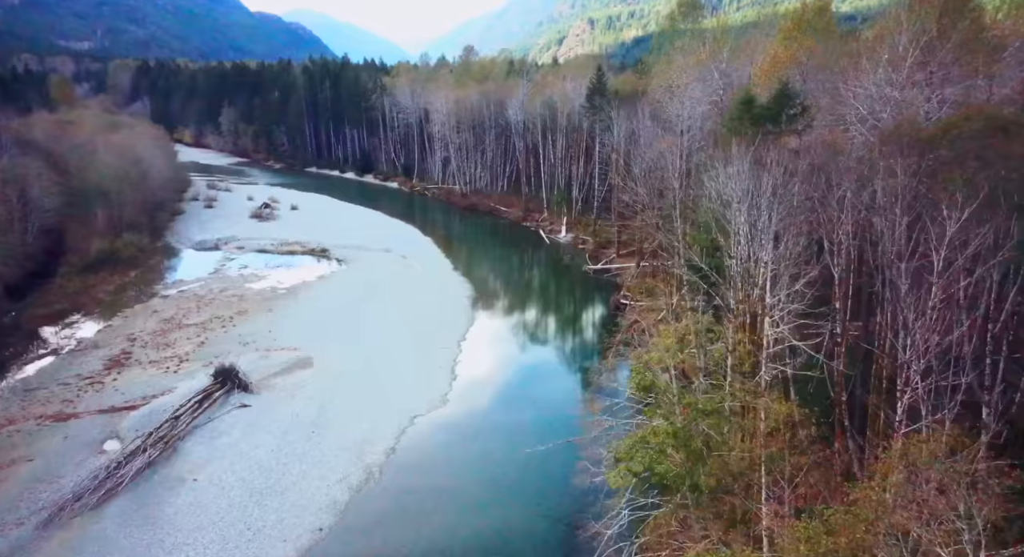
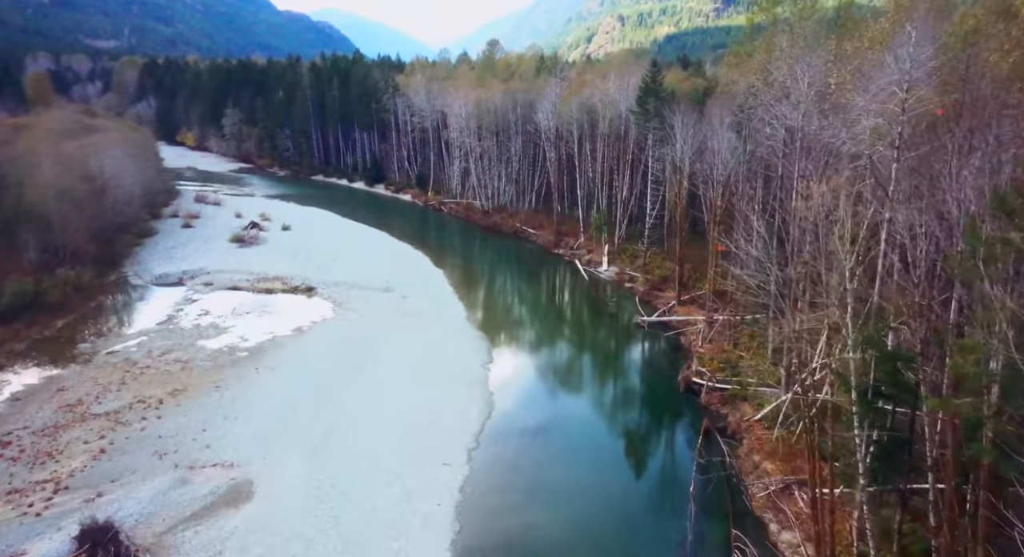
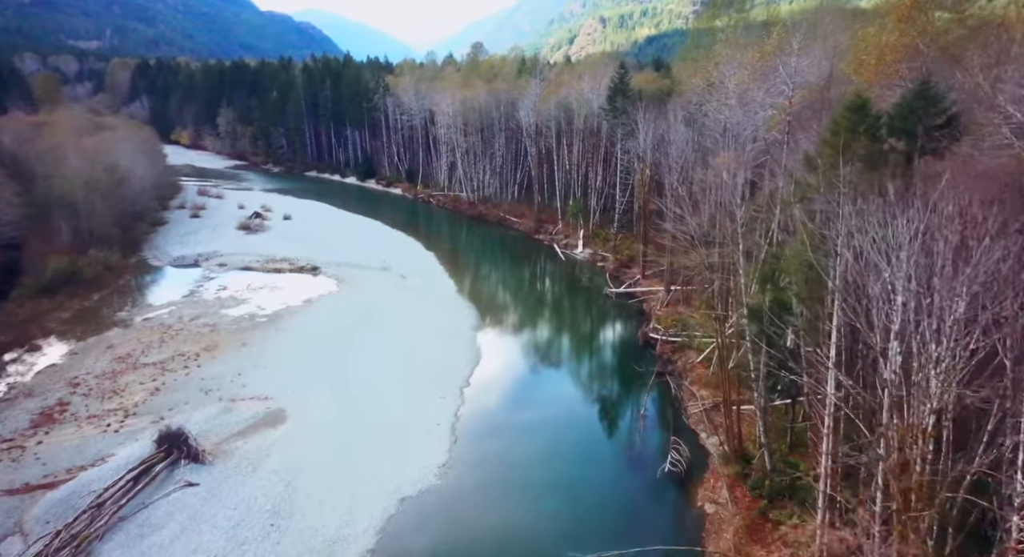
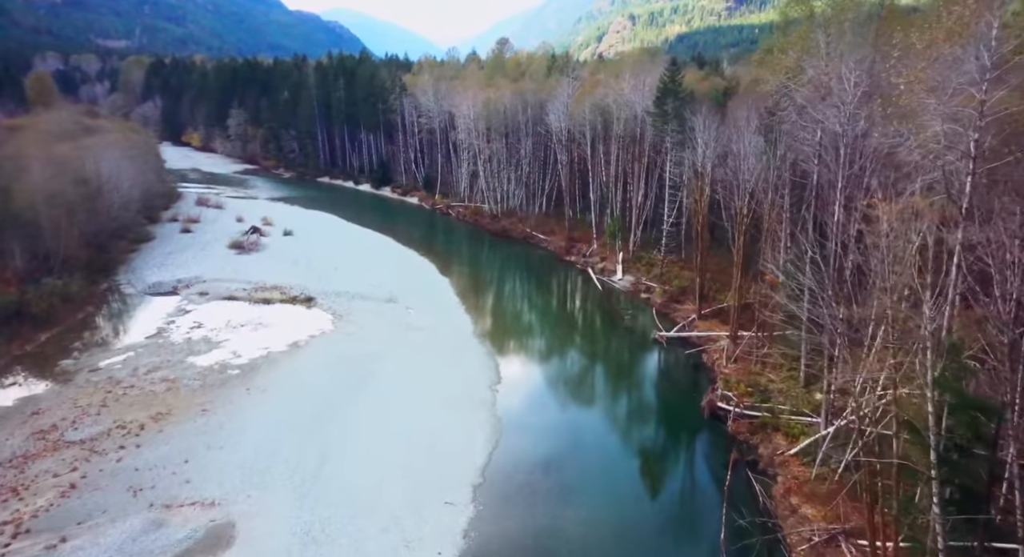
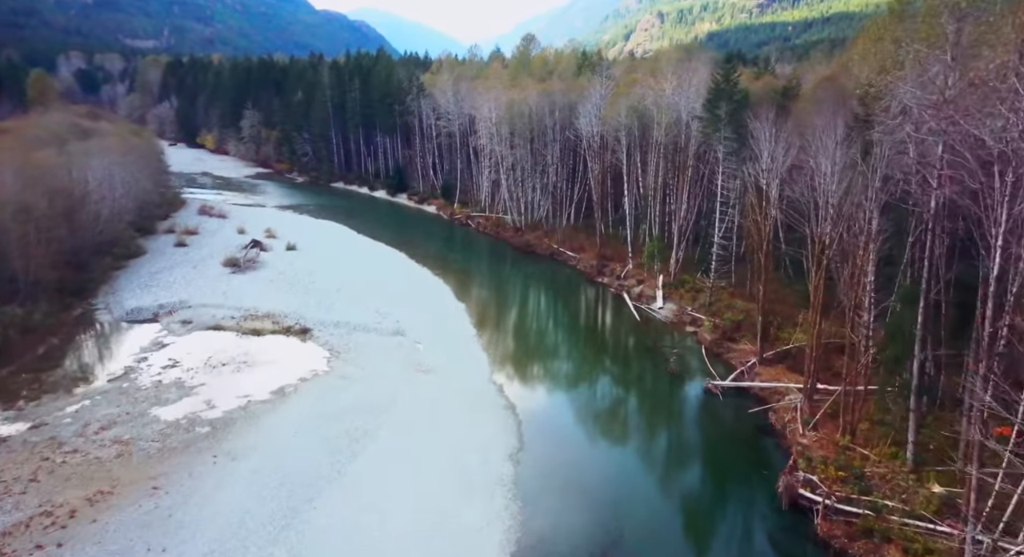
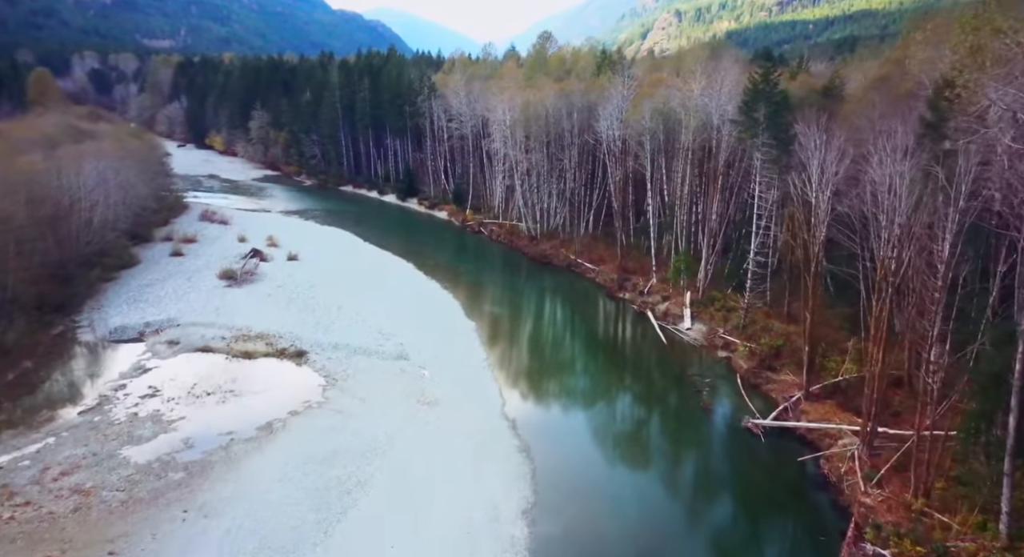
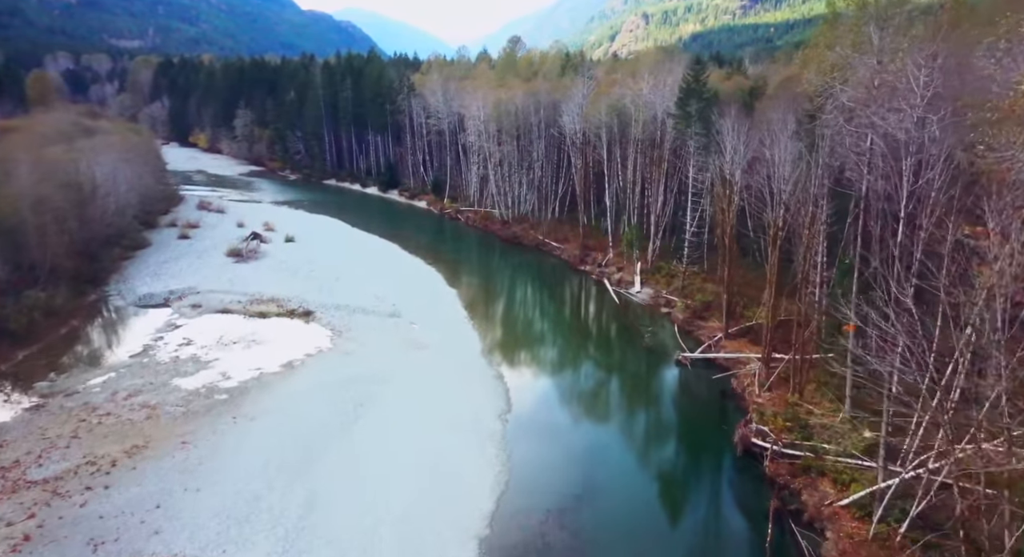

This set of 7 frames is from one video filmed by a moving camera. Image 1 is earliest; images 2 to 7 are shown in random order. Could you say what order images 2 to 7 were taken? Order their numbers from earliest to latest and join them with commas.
3, 2, 4, 7, 5, 6
